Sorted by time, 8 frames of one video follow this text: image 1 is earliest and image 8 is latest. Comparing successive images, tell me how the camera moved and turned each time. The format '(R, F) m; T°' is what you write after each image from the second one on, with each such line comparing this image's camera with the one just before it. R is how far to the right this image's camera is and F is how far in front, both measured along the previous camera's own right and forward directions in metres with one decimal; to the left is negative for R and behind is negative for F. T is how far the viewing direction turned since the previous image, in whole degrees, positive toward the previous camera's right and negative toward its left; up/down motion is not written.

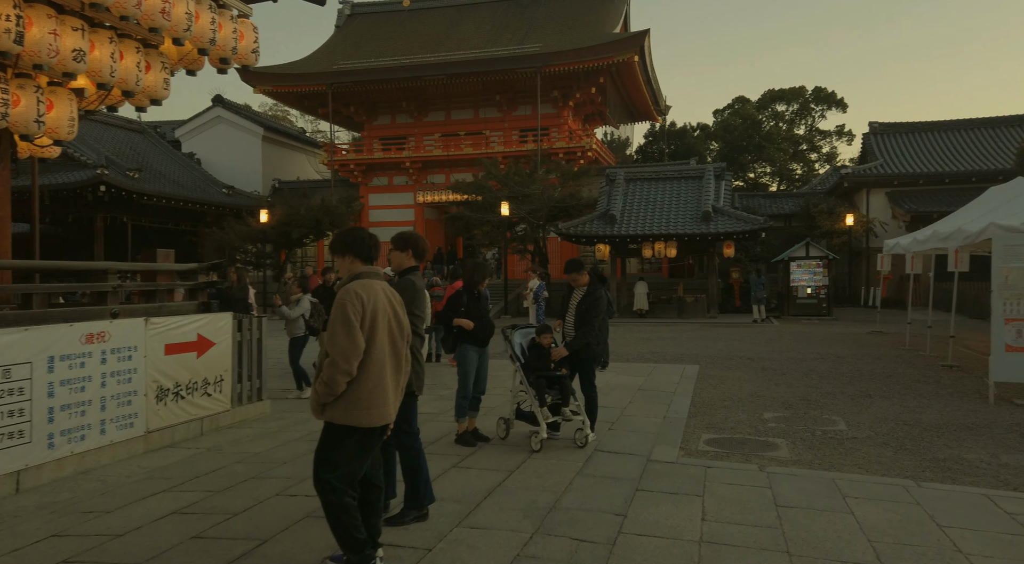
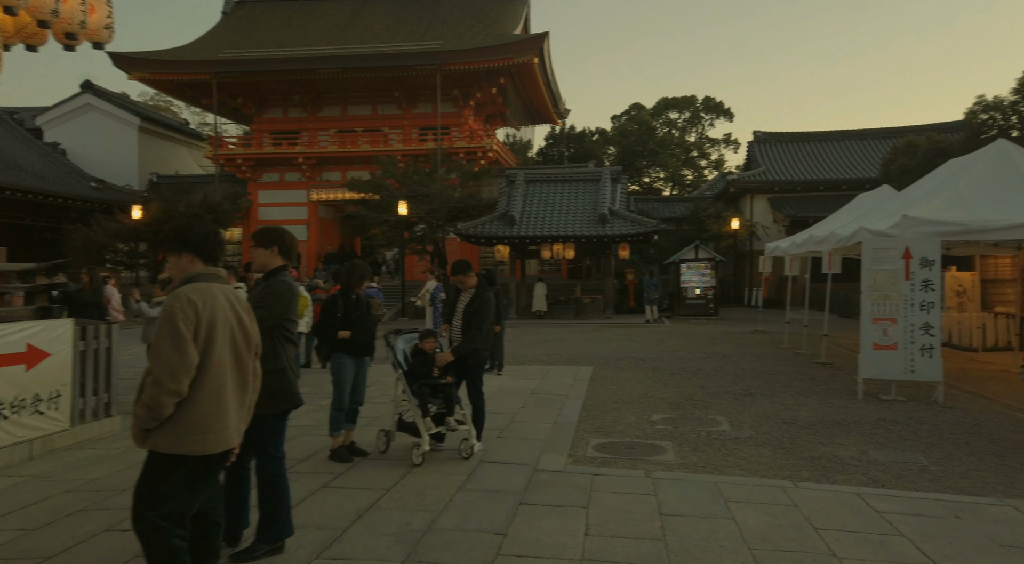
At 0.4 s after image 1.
(0.0, 0.0) m; +7°
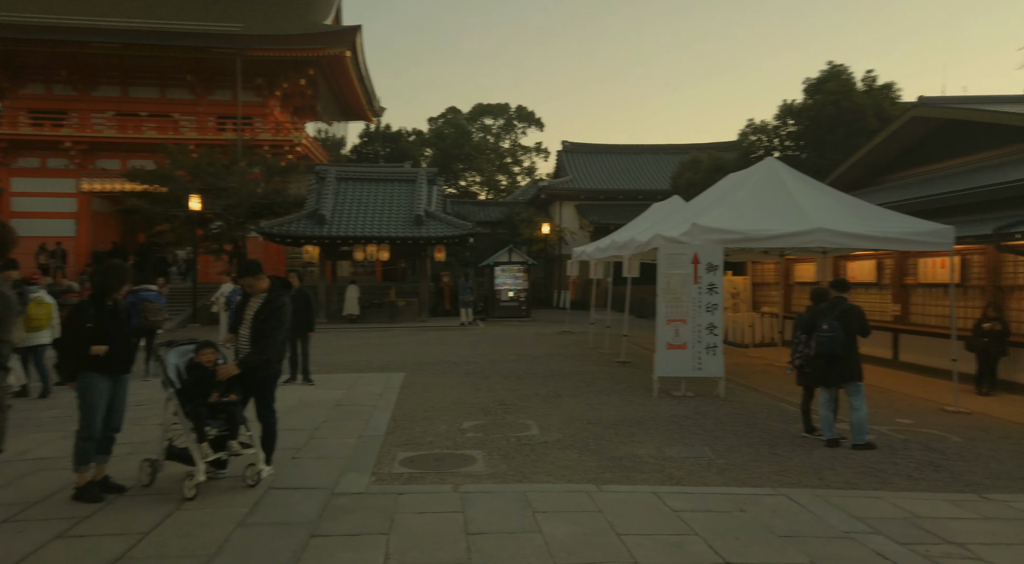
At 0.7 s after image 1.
(0.0, +0.1) m; +13°
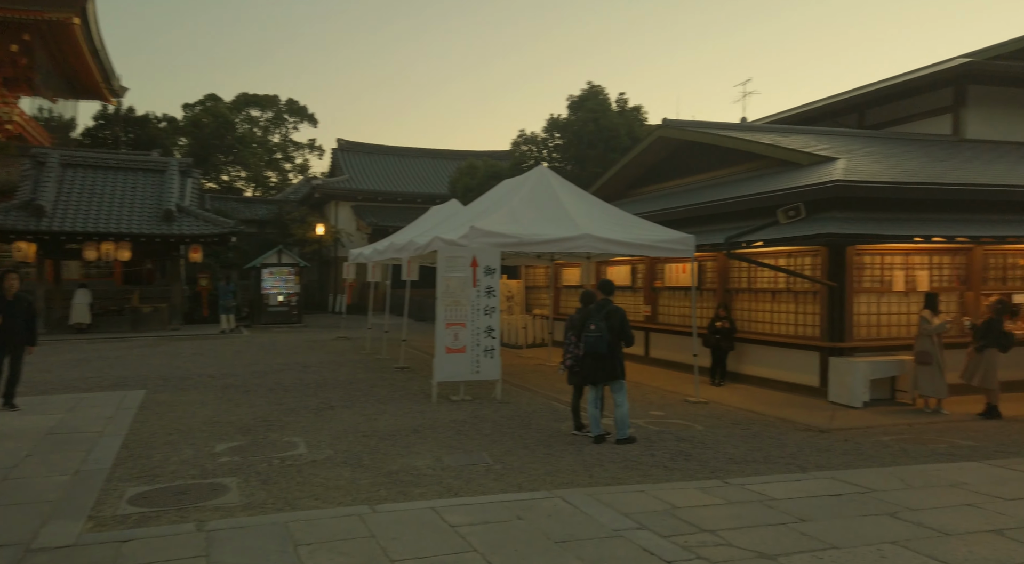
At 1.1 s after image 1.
(+0.1, +0.3) m; +15°
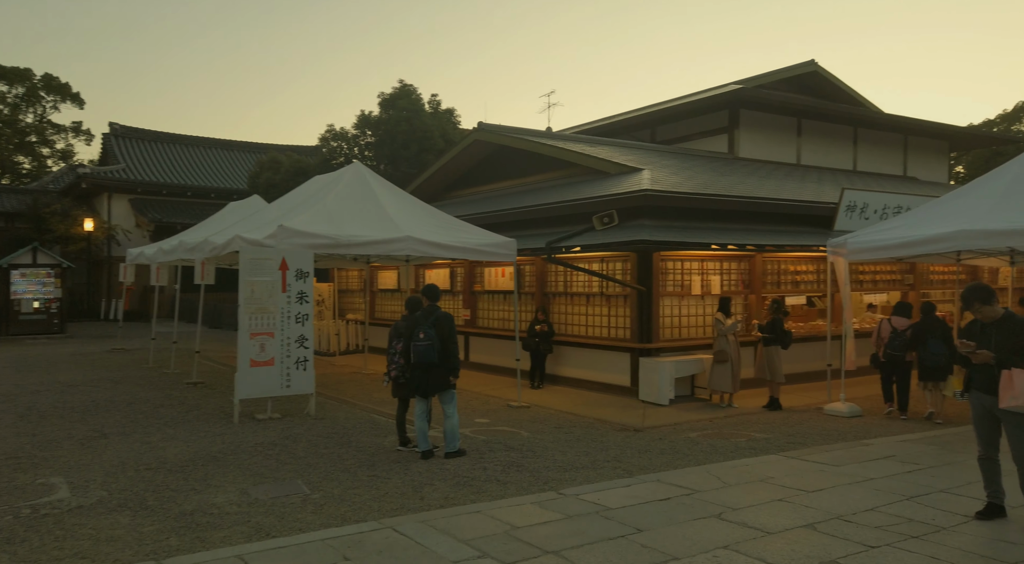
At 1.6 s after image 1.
(-0.1, +0.7) m; +14°
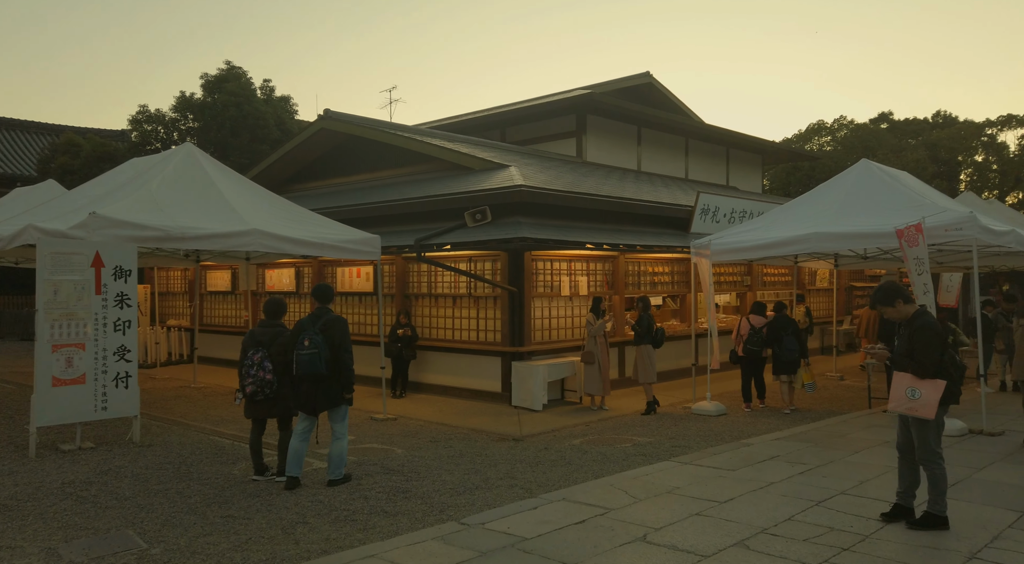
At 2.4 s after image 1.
(-0.4, +1.0) m; +12°
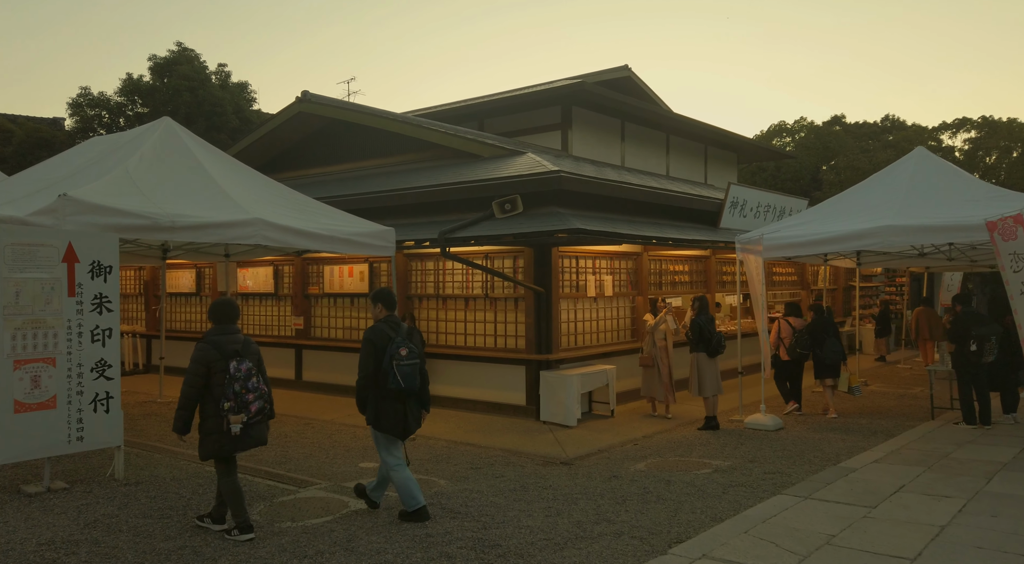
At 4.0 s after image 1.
(-1.1, +1.4) m; +4°
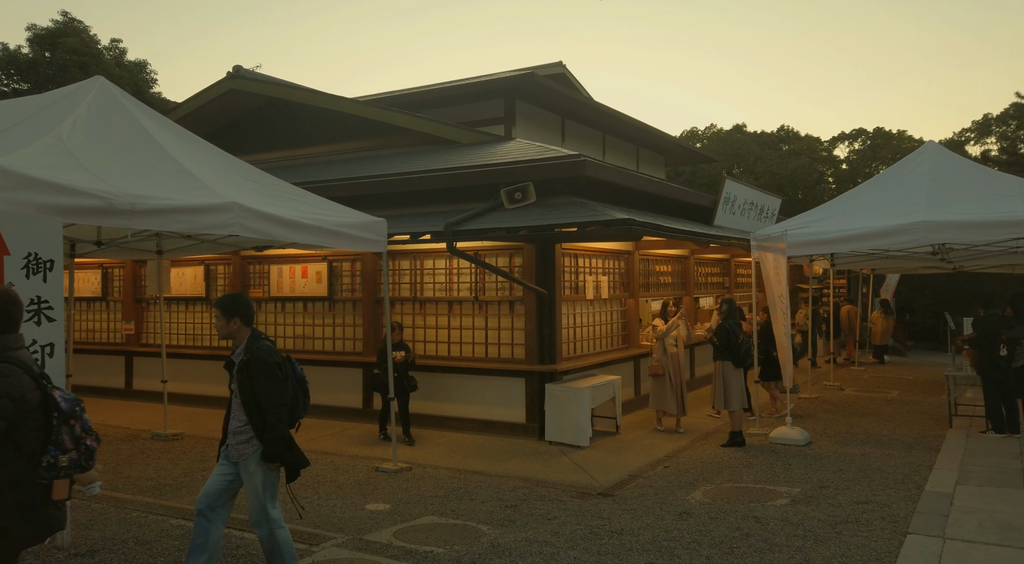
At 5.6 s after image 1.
(-1.2, +1.4) m; +7°
